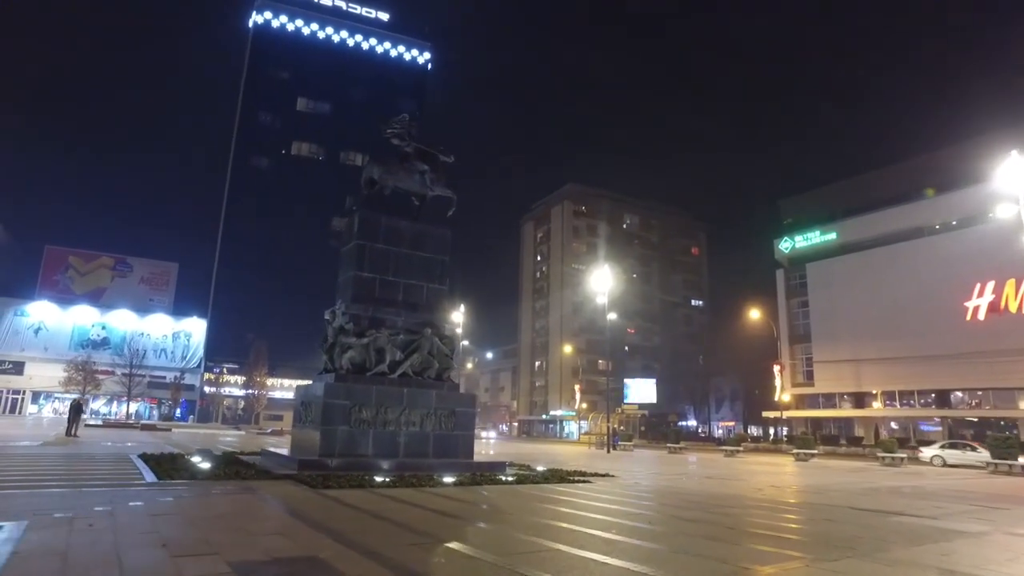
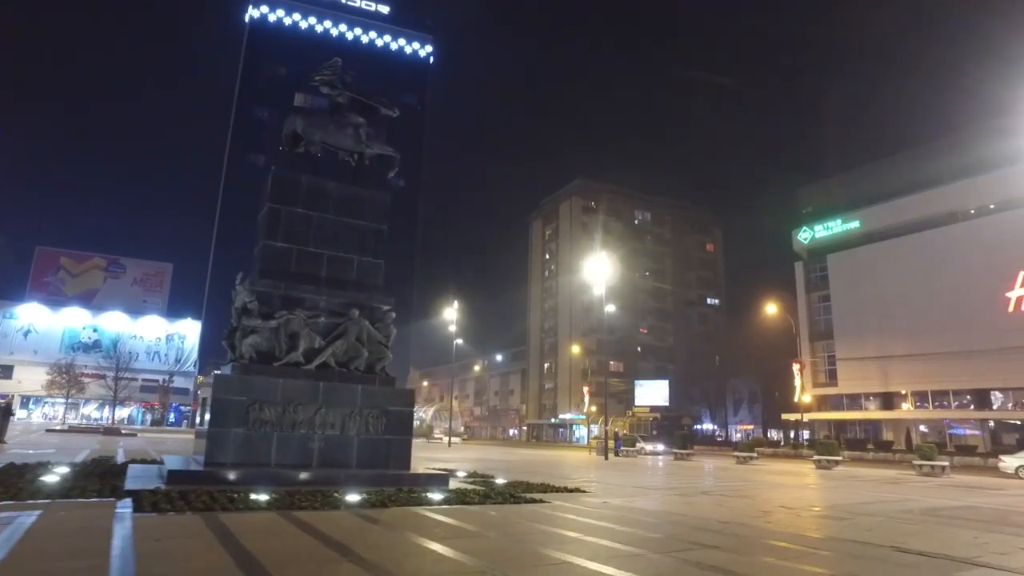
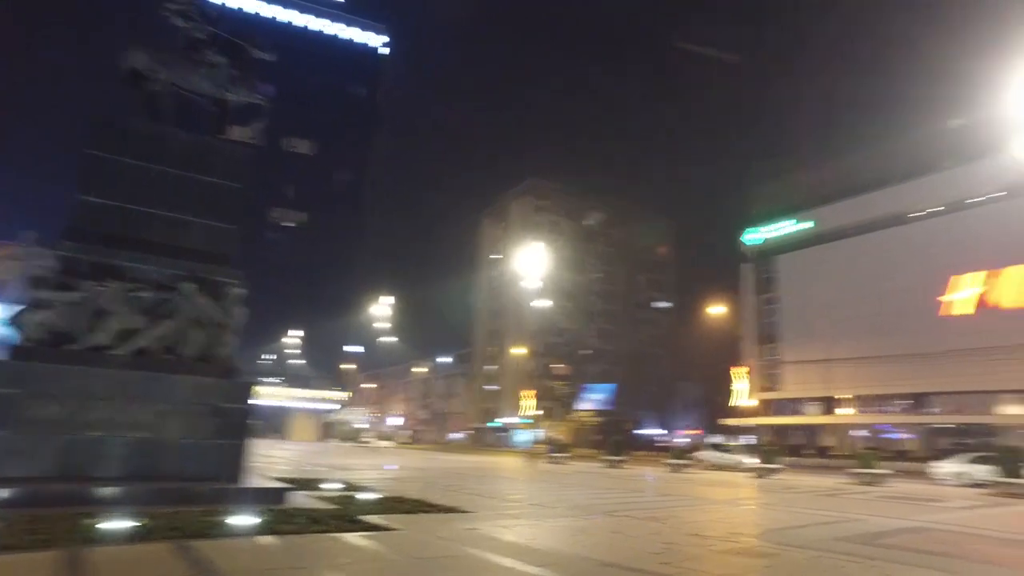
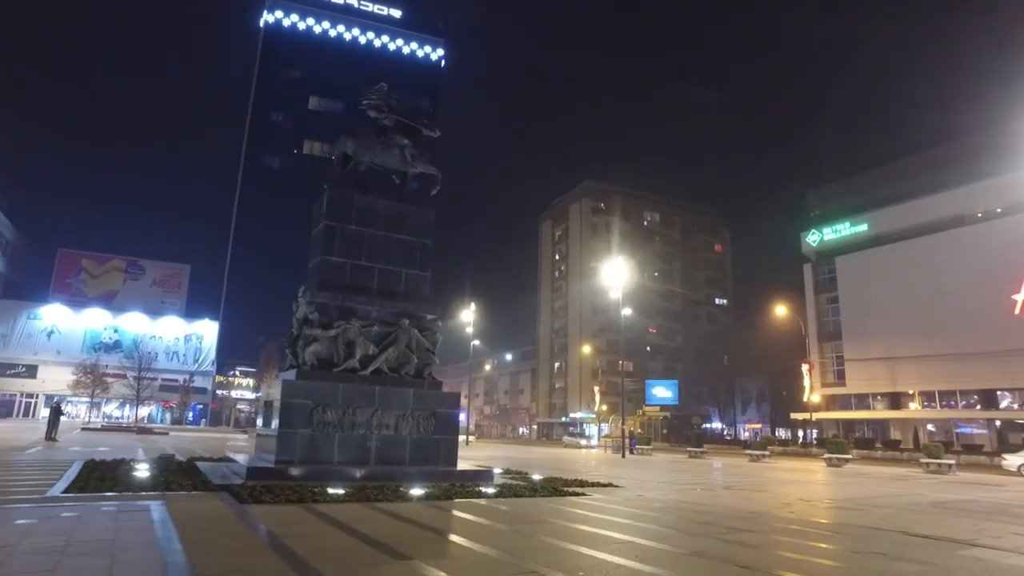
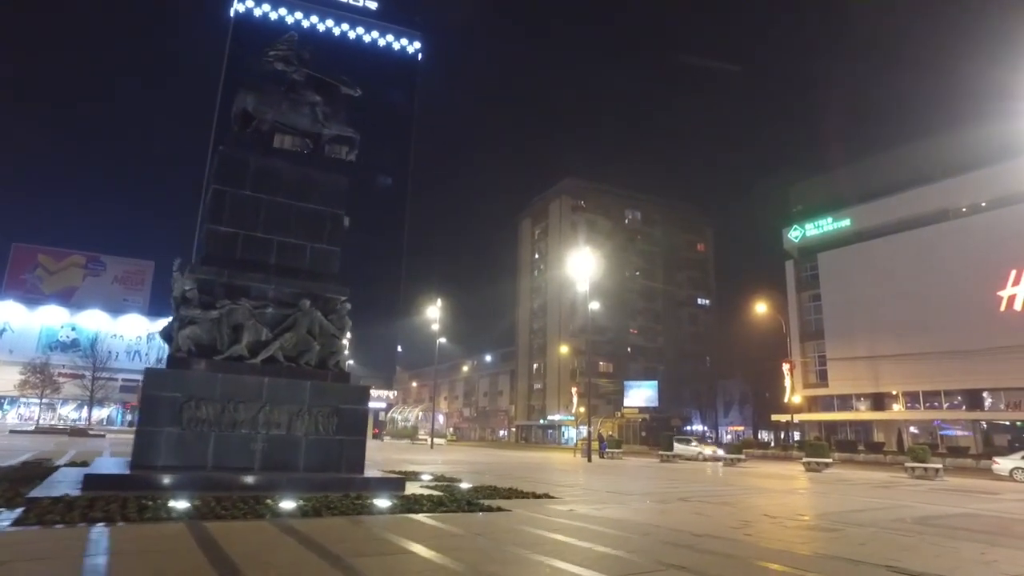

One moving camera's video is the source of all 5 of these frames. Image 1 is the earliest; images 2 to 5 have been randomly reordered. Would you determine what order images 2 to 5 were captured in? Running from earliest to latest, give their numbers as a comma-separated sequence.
4, 2, 5, 3
